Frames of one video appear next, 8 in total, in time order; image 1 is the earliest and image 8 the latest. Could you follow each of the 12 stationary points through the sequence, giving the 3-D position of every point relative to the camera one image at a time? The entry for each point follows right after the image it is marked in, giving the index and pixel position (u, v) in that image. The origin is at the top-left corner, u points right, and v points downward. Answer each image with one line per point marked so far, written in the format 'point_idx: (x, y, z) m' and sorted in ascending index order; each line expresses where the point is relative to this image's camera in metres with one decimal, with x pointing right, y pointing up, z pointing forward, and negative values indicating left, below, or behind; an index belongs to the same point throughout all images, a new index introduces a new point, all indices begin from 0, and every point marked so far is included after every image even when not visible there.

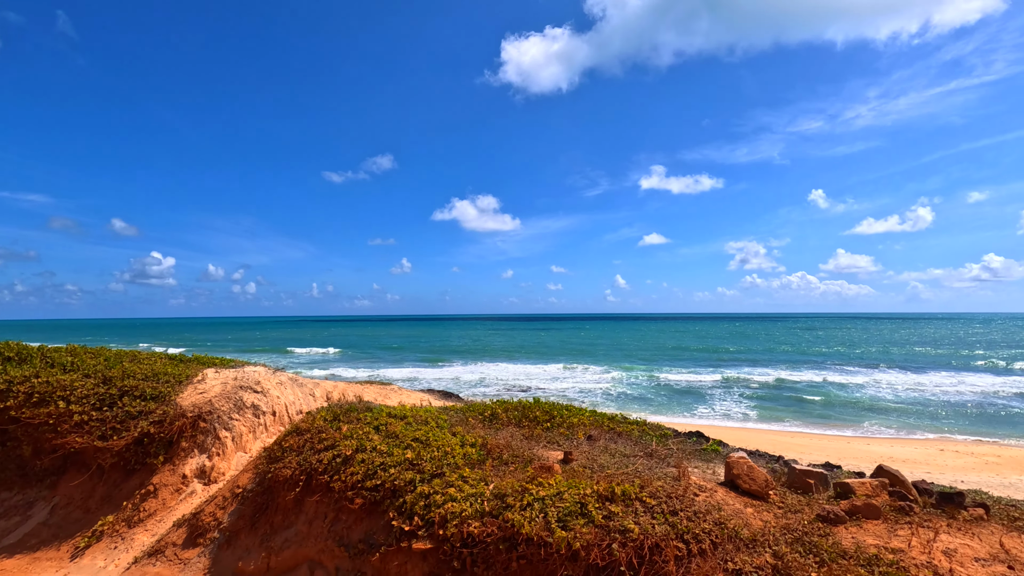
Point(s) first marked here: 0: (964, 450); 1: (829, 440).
0: (+12.6, -4.4, +14.7) m
1: (+9.7, -4.5, +16.2) m
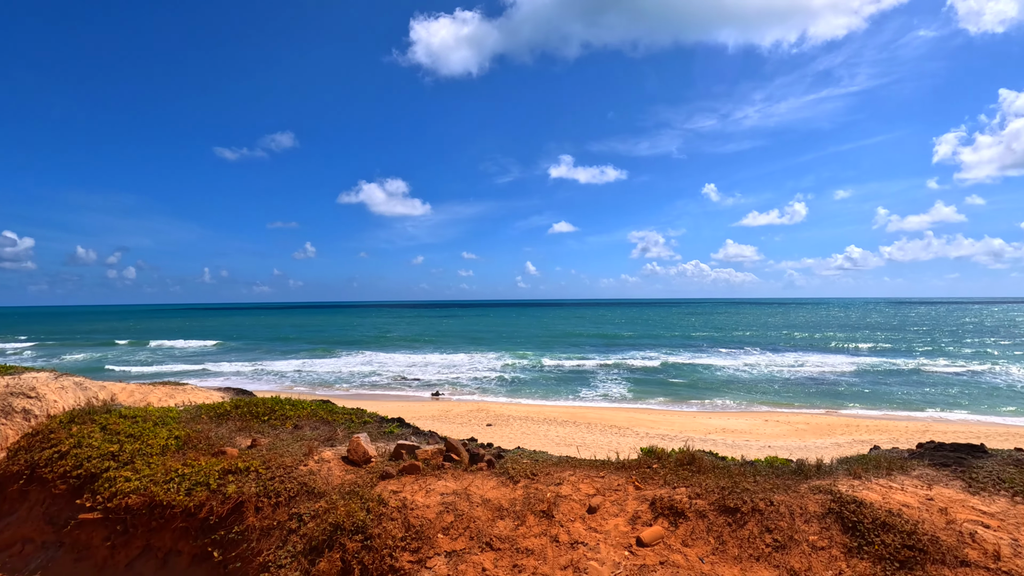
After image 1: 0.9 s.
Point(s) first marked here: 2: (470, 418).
0: (+8.8, -4.2, +17.3) m
1: (+5.7, -4.3, +18.2) m
2: (-1.5, -4.4, +18.0) m
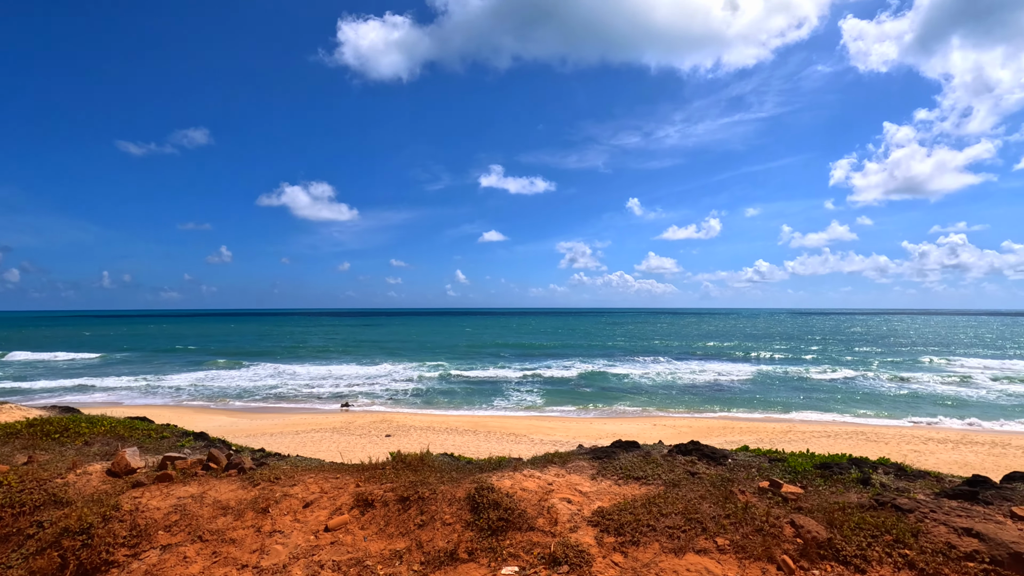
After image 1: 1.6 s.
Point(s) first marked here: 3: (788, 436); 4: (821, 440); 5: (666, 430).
0: (+5.5, -4.7, +18.6) m
1: (+2.3, -4.8, +19.1) m
2: (-4.8, -4.7, +17.9) m
3: (+8.6, -4.5, +16.5) m
4: (+9.1, -4.5, +15.7) m
5: (+5.1, -4.7, +17.8) m
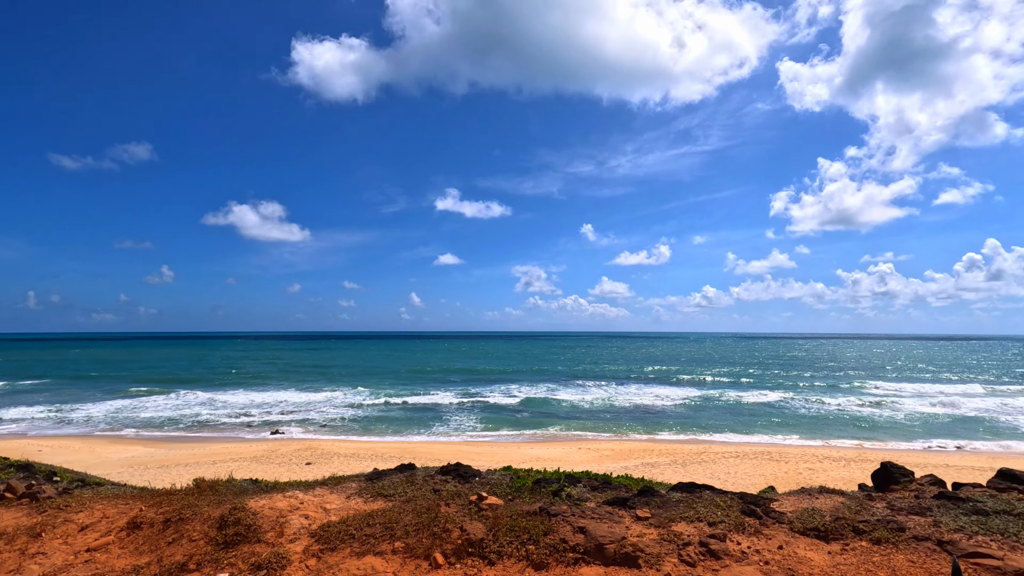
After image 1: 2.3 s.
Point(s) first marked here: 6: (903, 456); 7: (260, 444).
0: (+2.9, -5.7, +19.2) m
1: (-0.3, -5.7, +19.4) m
2: (-7.2, -5.6, +17.6) m
3: (+6.2, -5.5, +17.3) m
4: (+6.7, -5.4, +16.6) m
5: (+2.6, -5.7, +18.3) m
6: (+12.8, -5.5, +17.5) m
7: (-9.3, -5.8, +19.7) m
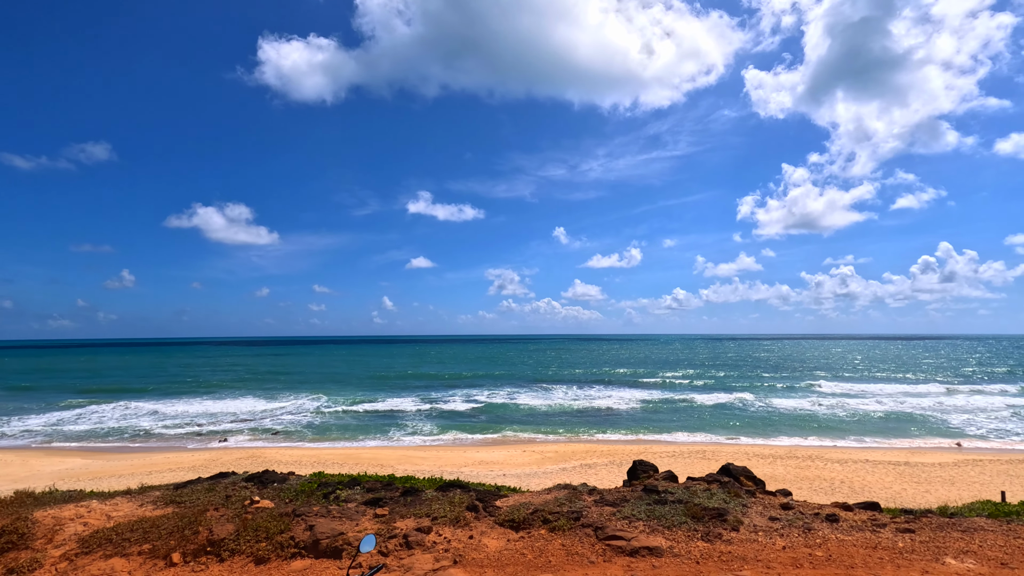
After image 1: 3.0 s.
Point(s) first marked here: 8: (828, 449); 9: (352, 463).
0: (+0.9, -5.9, +19.5) m
1: (-2.3, -6.0, +19.6) m
2: (-9.1, -5.8, +17.4) m
3: (+4.3, -5.6, +17.8) m
4: (+4.8, -5.5, +17.2) m
5: (+0.7, -5.9, +18.7) m
6: (+10.9, -5.6, +18.4) m
7: (-11.3, -6.1, +19.5) m
8: (+11.1, -5.7, +18.8) m
9: (-5.3, -5.8, +17.5) m
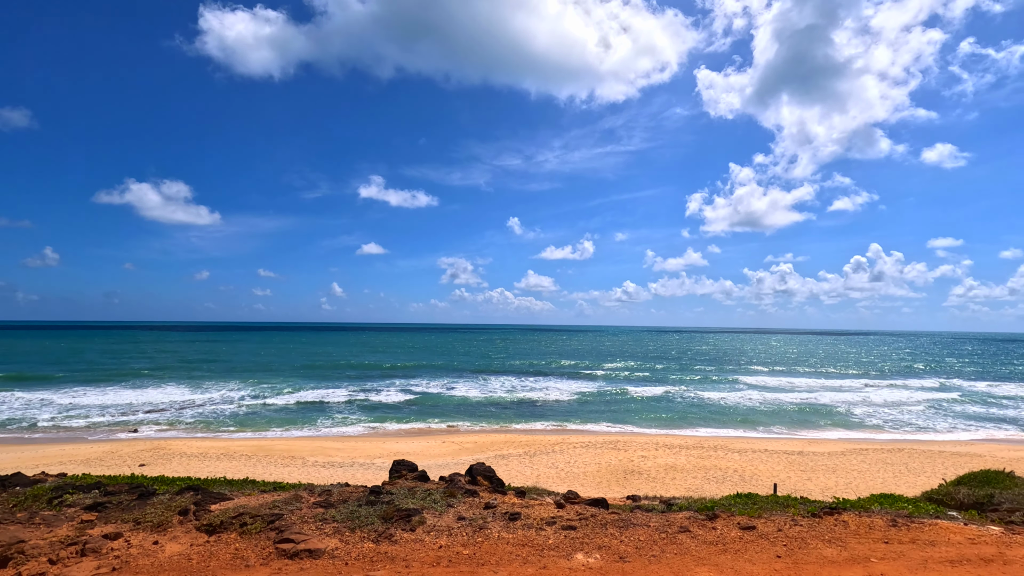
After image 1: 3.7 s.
0: (-2.0, -5.6, +19.7) m
1: (-5.2, -5.6, +19.4) m
2: (-11.9, -5.3, +16.7) m
3: (+1.5, -5.4, +18.2) m
4: (+2.1, -5.4, +17.6) m
5: (-2.2, -5.6, +18.8) m
6: (+8.0, -5.6, +19.4) m
7: (-14.2, -5.5, +18.5) m
8: (+8.2, -5.6, +19.8) m
9: (-8.0, -5.4, +17.1) m
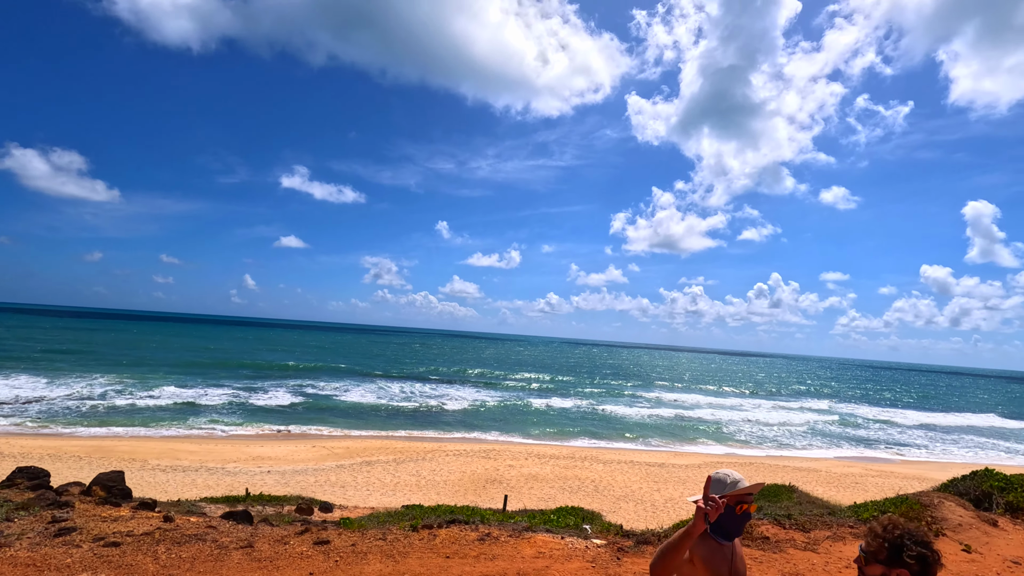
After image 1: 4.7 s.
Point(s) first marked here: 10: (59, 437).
0: (-6.5, -5.5, +18.9) m
1: (-9.7, -5.3, +18.2) m
2: (-15.8, -4.6, +14.6) m
3: (-2.9, -5.6, +18.0) m
4: (-2.2, -5.6, +17.5) m
5: (-6.6, -5.5, +18.0) m
6: (+3.5, -6.2, +20.0) m
7: (-18.4, -4.6, +16.1) m
8: (+3.5, -6.2, +20.5) m
9: (-12.1, -4.9, +15.6) m
10: (-15.1, -5.0, +17.8) m
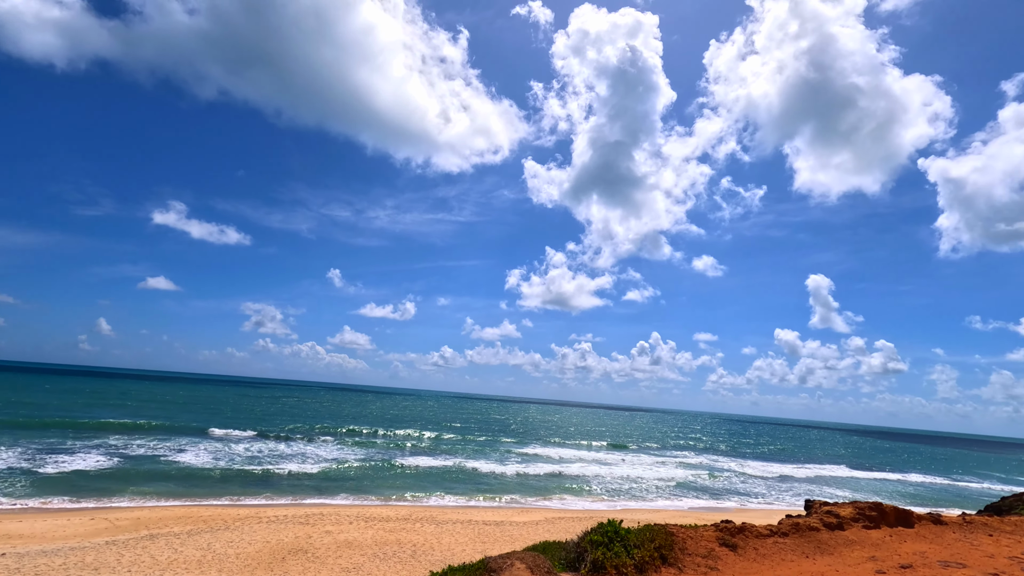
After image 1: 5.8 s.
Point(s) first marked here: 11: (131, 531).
0: (-12.0, -6.8, +16.0) m
1: (-14.9, -6.4, +14.8) m
2: (-20.2, -5.1, +10.1) m
3: (-8.2, -6.9, +15.8) m
4: (-7.4, -6.9, +15.4) m
5: (-11.8, -6.7, +15.1) m
6: (-2.4, -8.0, +18.9) m
7: (-23.1, -5.1, +11.1) m
8: (-2.4, -8.1, +19.3) m
9: (-16.8, -5.6, +11.7) m
10: (-20.1, -5.8, +13.4) m
11: (-10.5, -6.7, +14.9) m
